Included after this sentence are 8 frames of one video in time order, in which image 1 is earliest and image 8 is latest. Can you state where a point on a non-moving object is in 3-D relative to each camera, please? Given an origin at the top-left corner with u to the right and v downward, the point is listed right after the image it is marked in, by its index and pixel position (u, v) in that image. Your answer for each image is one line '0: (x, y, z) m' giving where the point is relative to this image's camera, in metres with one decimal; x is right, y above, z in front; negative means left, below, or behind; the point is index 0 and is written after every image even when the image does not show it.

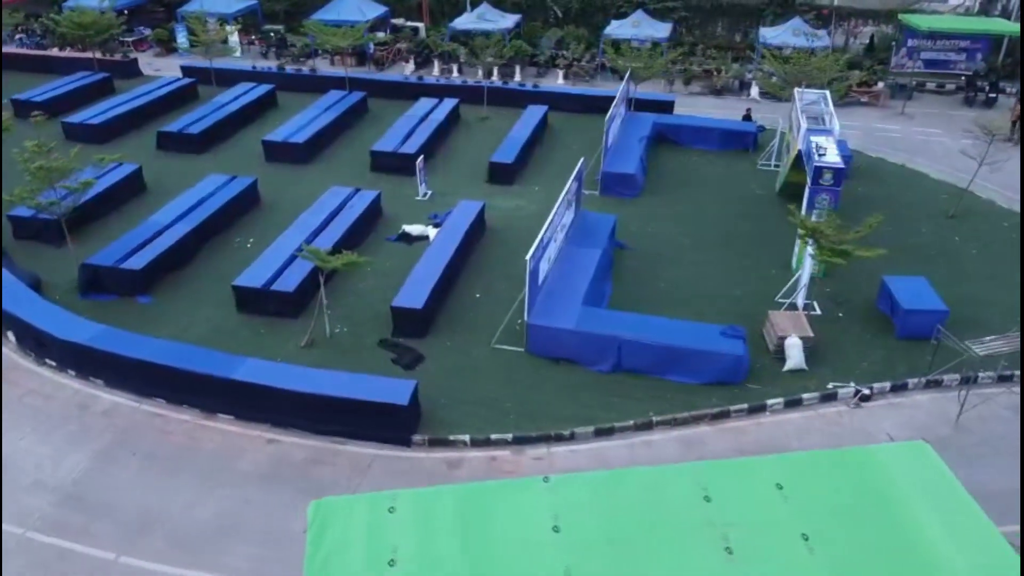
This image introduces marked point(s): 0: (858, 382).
0: (+5.4, -1.5, +12.6) m
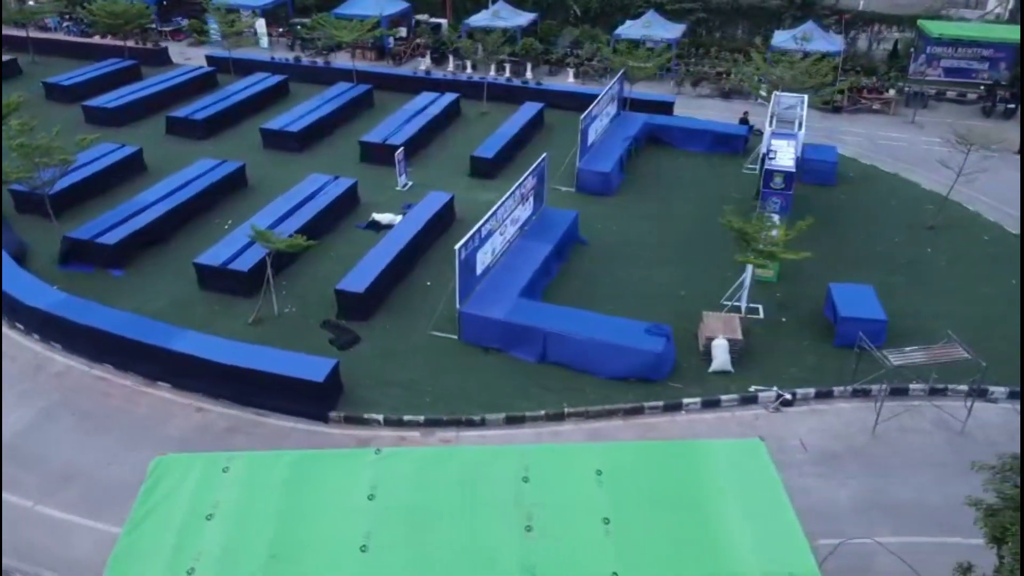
0: (+4.2, -1.5, +12.5) m
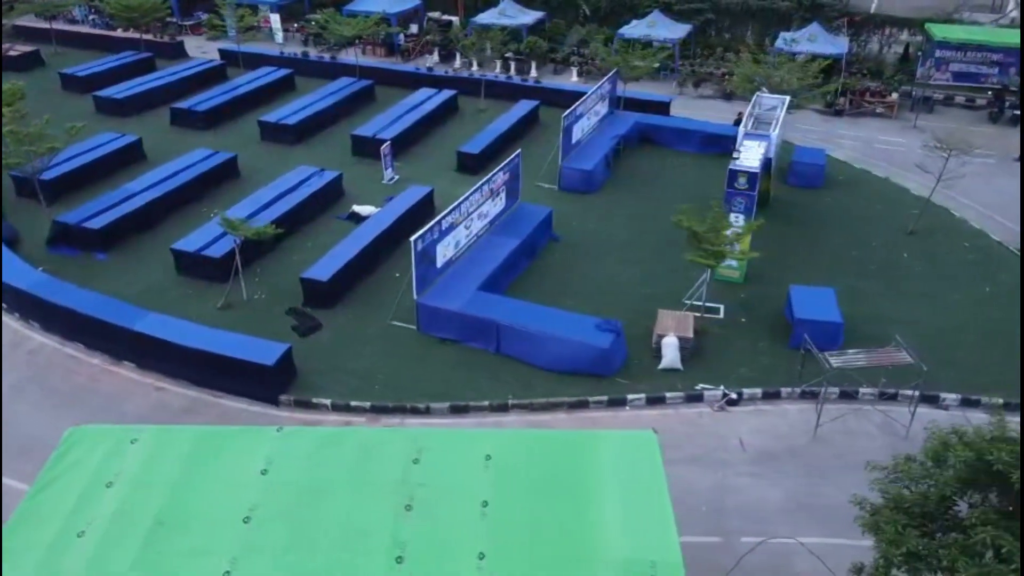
0: (+3.4, -1.5, +12.5) m
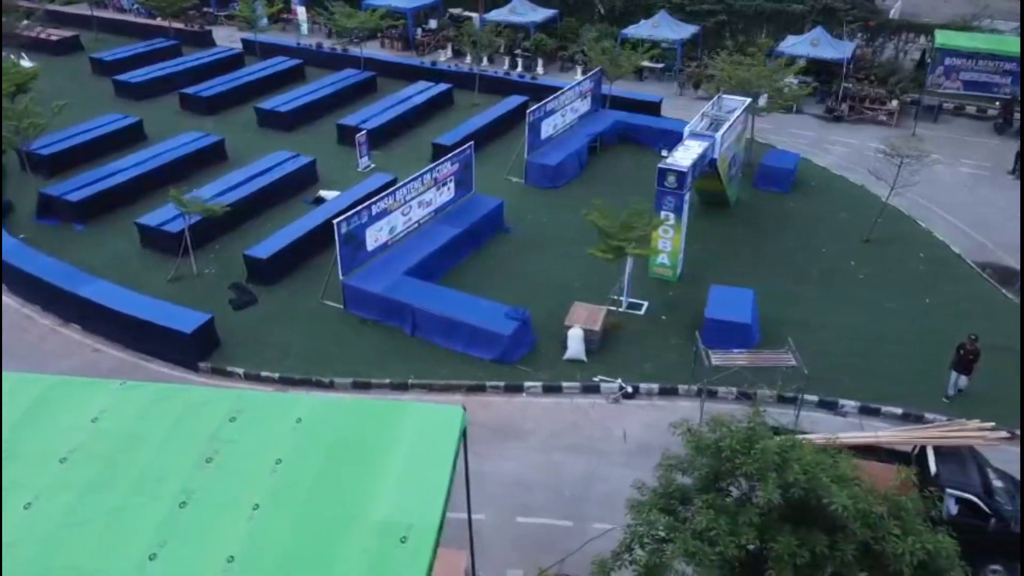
0: (+1.9, -1.5, +12.7) m
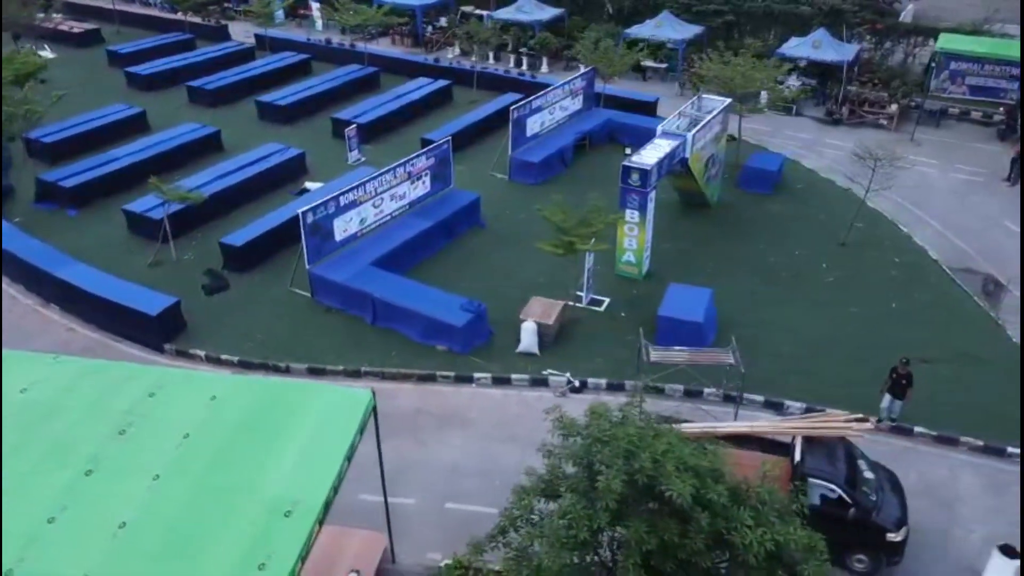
0: (+1.1, -1.4, +12.8) m
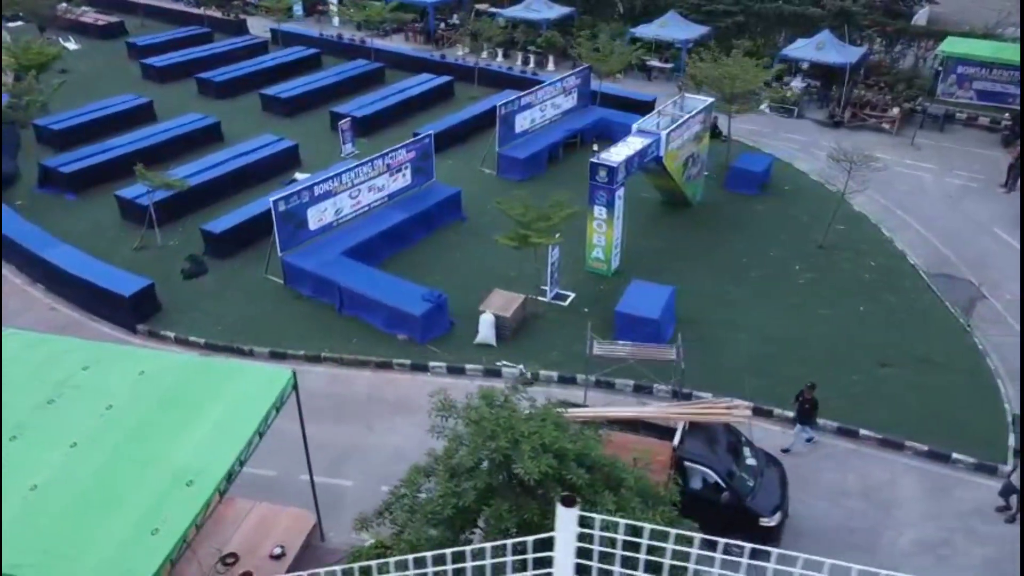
0: (+0.3, -1.3, +12.9) m
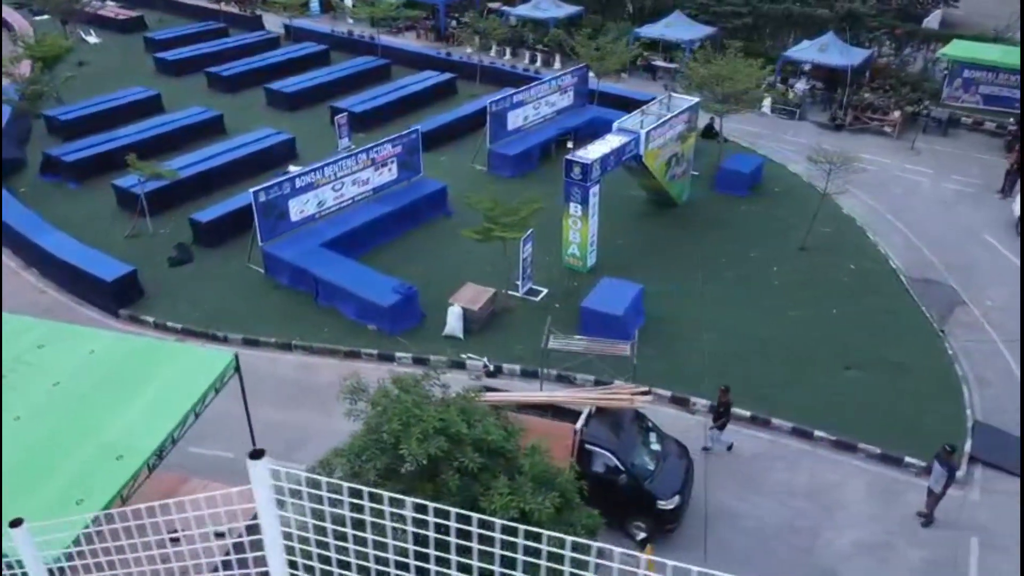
0: (-0.2, -1.2, +13.1) m
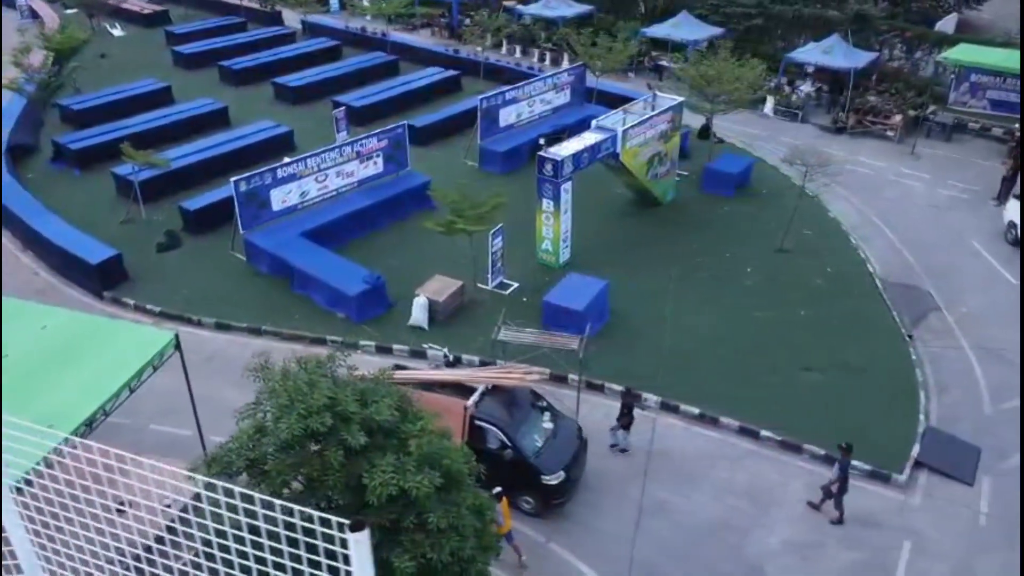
0: (-0.9, -1.0, +13.3) m
